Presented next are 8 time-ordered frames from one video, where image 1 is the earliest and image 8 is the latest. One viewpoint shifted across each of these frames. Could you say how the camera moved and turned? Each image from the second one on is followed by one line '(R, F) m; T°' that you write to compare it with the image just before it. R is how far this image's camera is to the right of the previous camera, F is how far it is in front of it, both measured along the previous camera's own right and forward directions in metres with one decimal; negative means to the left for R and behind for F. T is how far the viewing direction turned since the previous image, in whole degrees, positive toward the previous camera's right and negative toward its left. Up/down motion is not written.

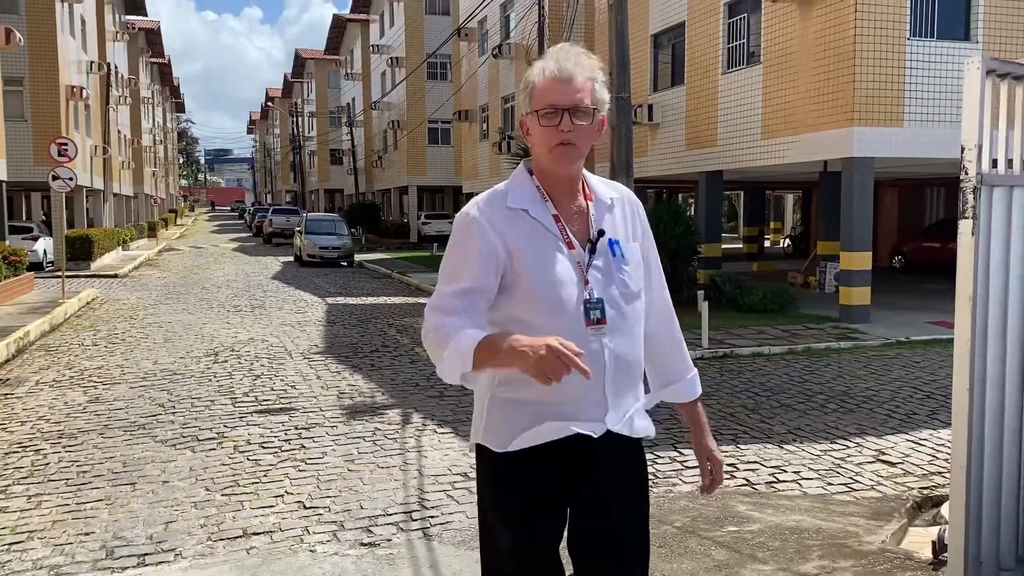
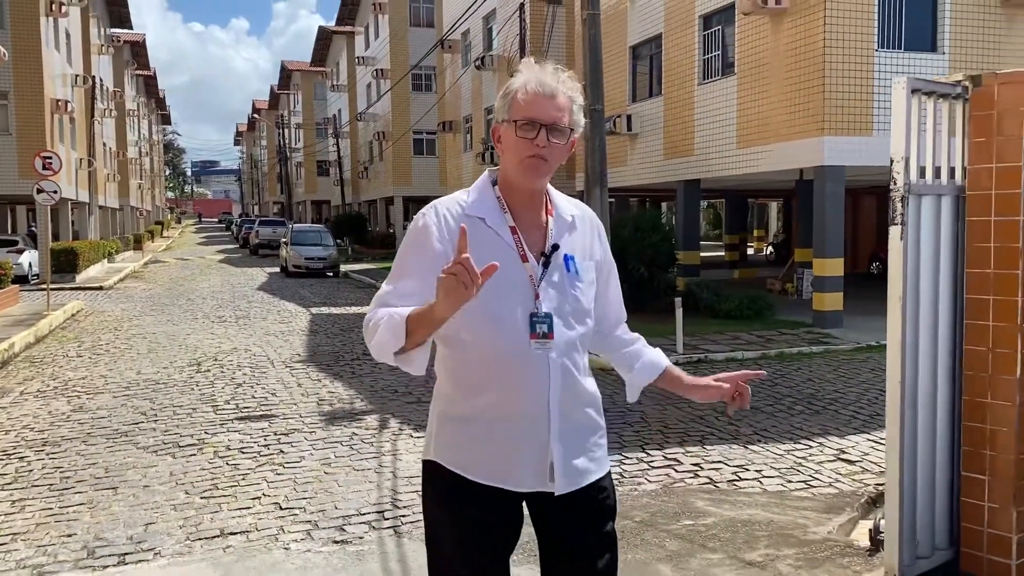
(+0.1, -0.2) m; +1°
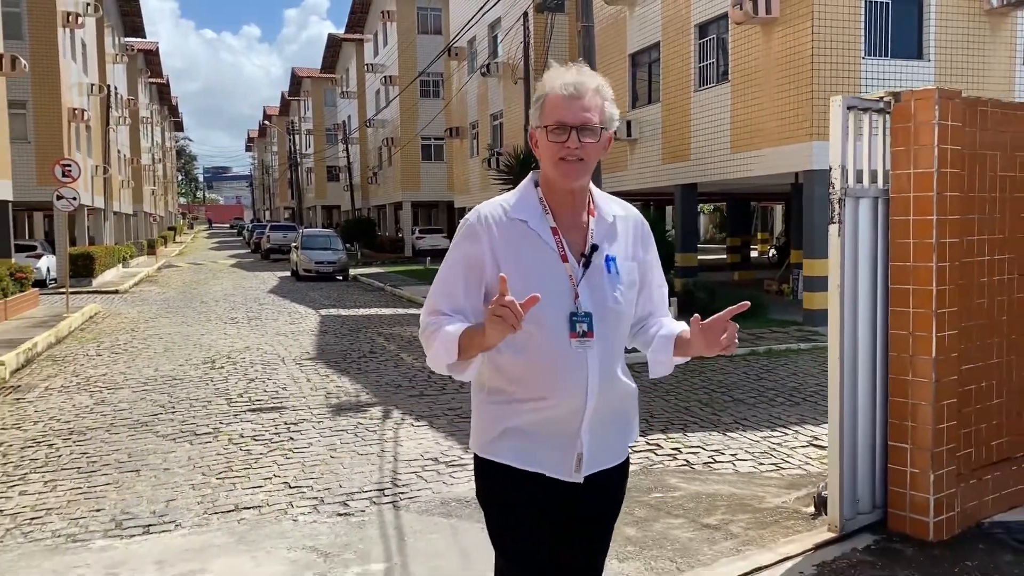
(+0.1, -0.5) m; -1°
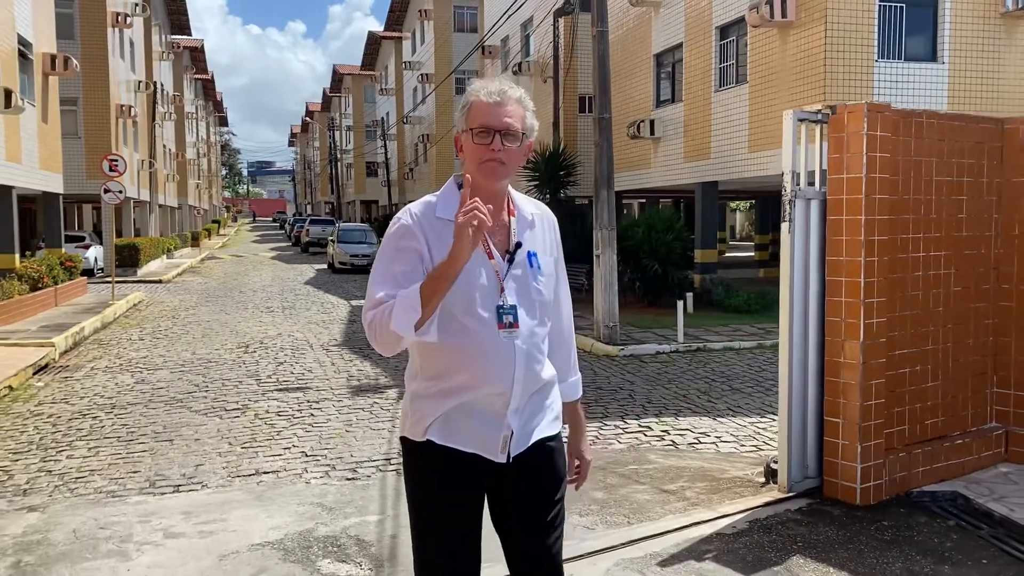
(+0.3, -0.5) m; -3°
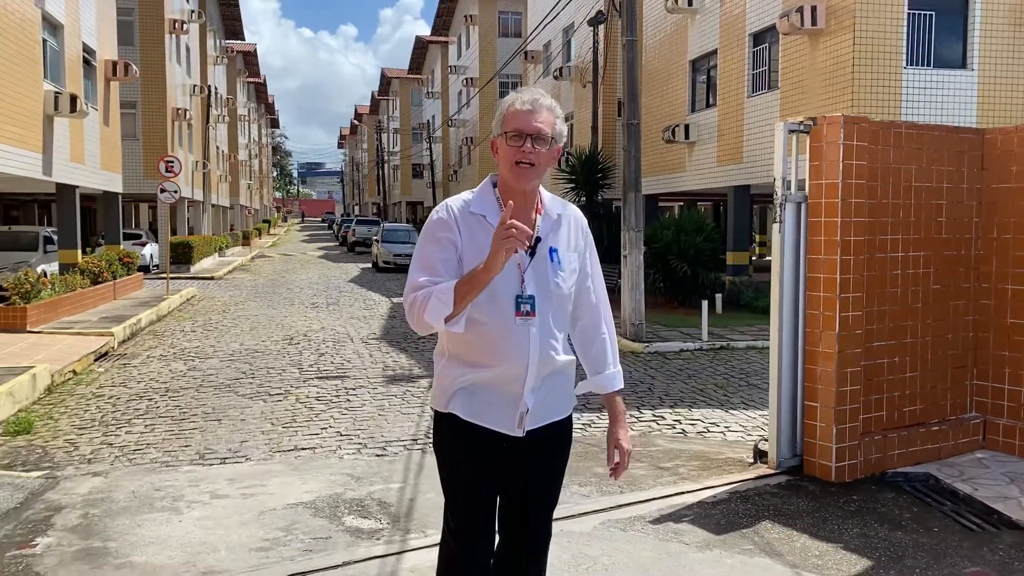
(+0.2, -0.5) m; -3°
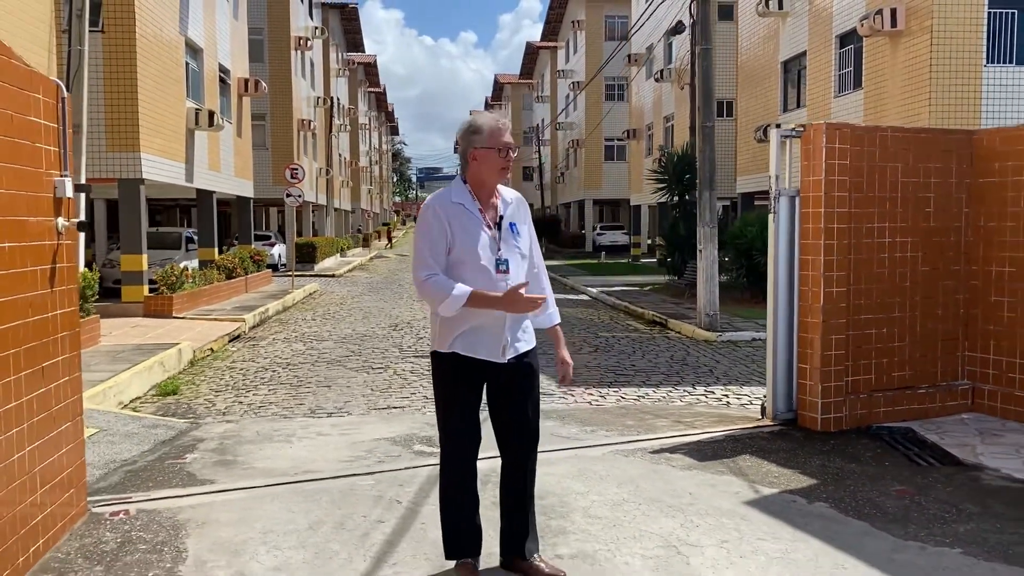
(+0.5, -1.1) m; -8°
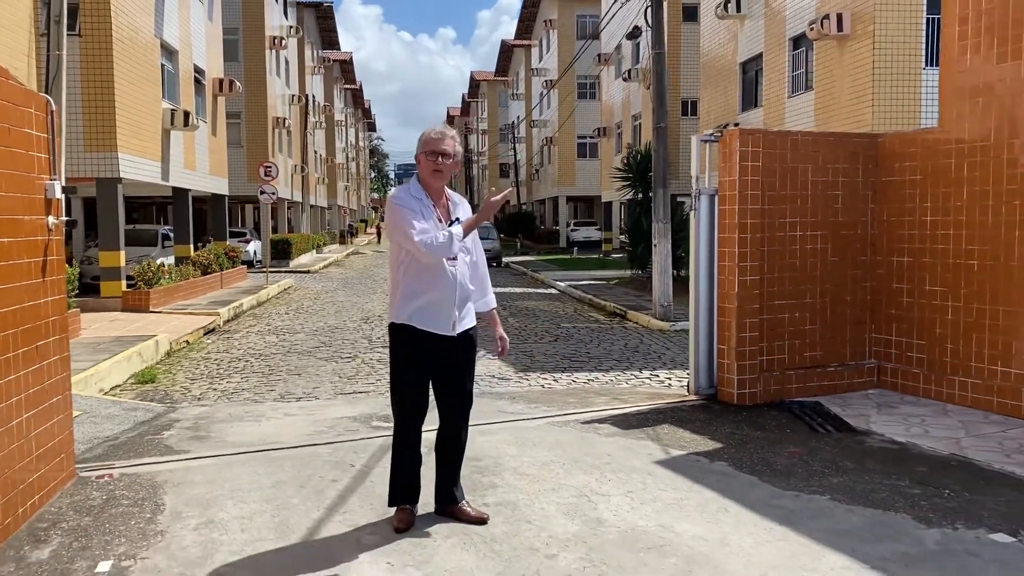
(+0.2, -0.6) m; +1°
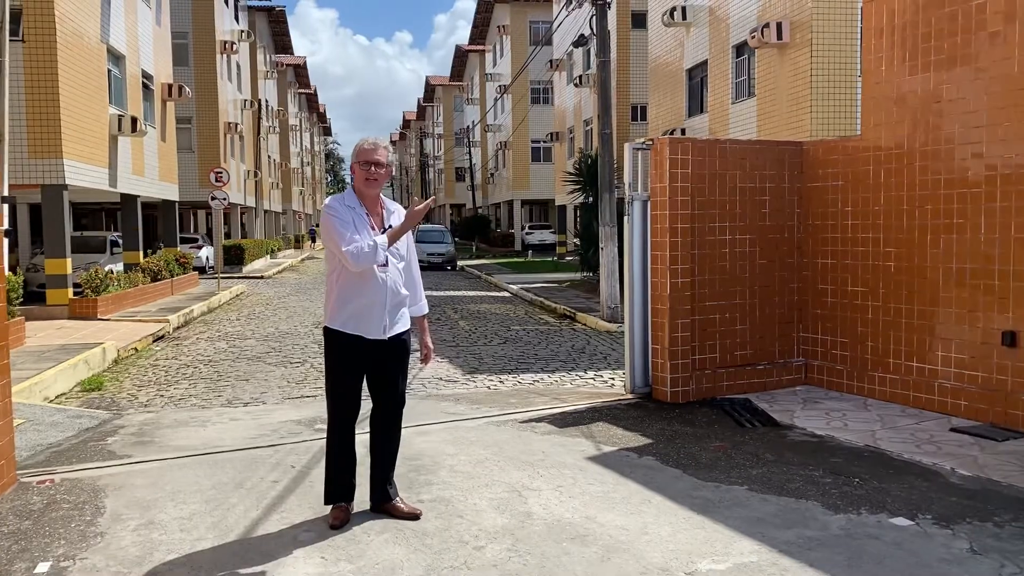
(+0.1, -0.2) m; +3°
